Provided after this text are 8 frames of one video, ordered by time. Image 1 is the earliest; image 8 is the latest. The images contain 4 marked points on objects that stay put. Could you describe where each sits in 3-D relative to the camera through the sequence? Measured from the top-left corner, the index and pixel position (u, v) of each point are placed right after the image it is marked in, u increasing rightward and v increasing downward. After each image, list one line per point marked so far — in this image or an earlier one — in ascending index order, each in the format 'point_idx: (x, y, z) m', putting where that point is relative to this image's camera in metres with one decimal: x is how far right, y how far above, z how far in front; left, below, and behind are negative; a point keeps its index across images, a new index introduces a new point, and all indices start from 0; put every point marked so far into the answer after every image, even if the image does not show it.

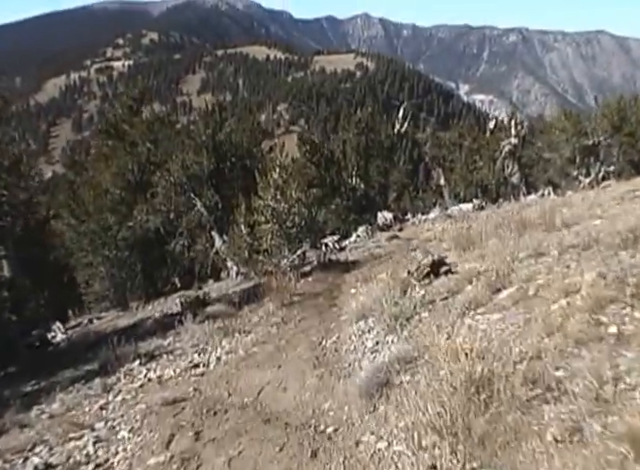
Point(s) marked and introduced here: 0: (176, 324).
0: (-4.5, -2.8, +19.3) m
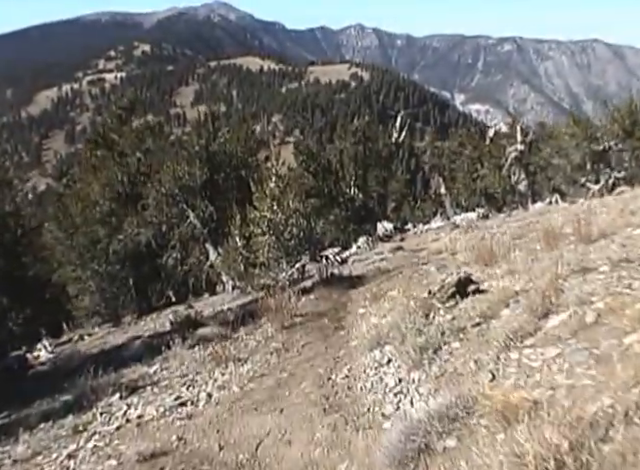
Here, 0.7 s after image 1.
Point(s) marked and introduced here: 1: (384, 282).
0: (-4.4, -3.2, +17.4) m
1: (+2.0, -1.4, +18.4) m
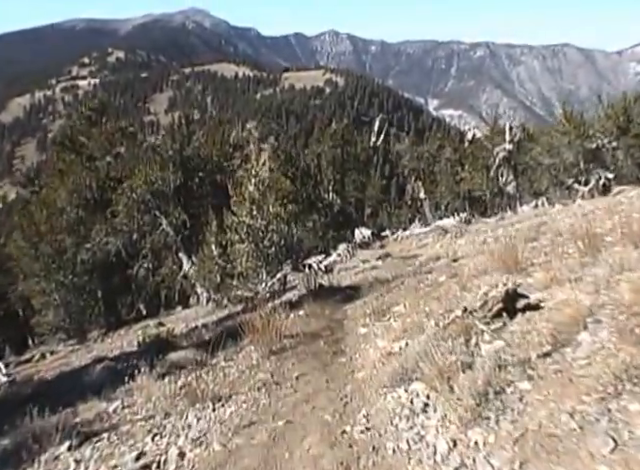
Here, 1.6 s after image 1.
0: (-4.6, -3.4, +14.7) m
1: (+1.8, -1.5, +16.0) m
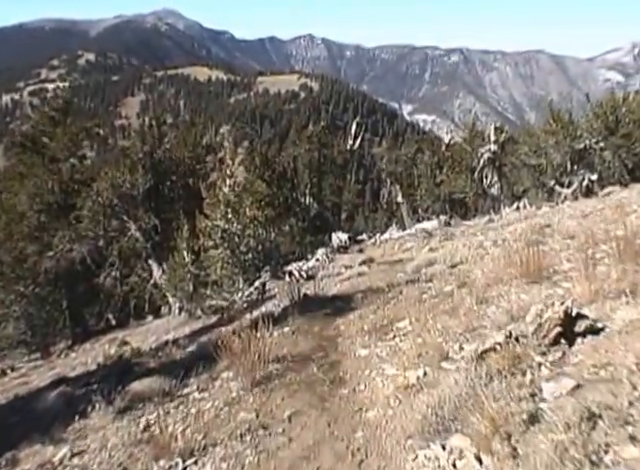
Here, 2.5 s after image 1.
0: (-4.8, -3.5, +12.4) m
1: (+1.5, -1.6, +14.0) m
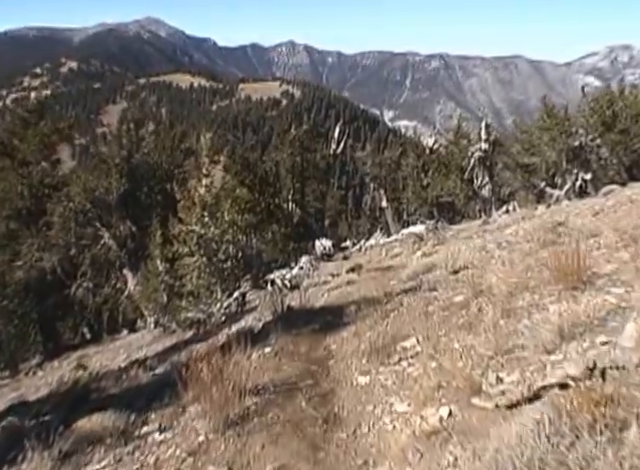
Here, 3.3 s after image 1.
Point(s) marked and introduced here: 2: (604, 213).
0: (-4.9, -3.6, +10.1) m
1: (+1.3, -1.6, +11.9) m
2: (+8.8, +0.8, +19.2) m
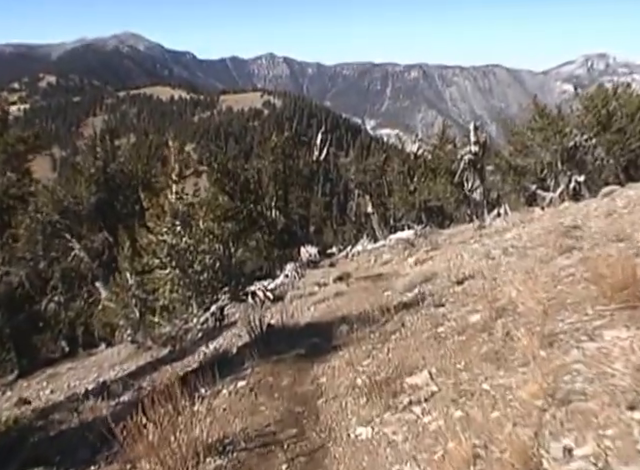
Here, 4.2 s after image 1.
0: (-5.1, -3.7, +7.7) m
1: (+1.0, -1.7, +9.7) m
2: (+8.4, +0.7, +17.2) m
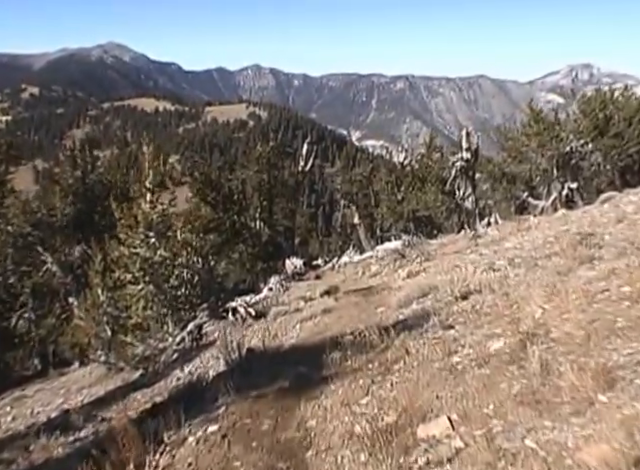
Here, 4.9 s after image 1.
0: (-5.2, -3.8, +5.8) m
1: (+0.9, -1.9, +7.9) m
2: (+8.0, +0.4, +15.7) m
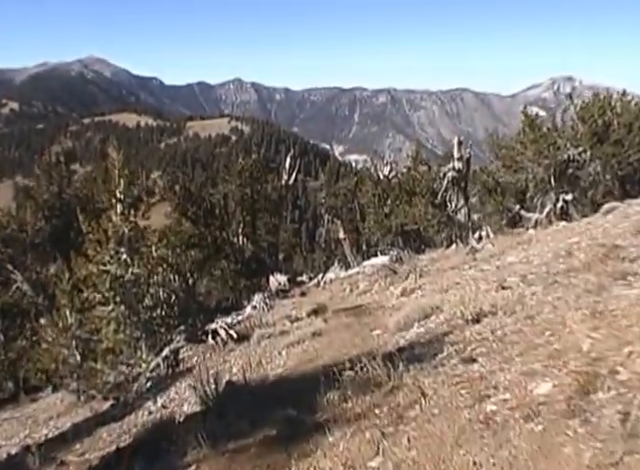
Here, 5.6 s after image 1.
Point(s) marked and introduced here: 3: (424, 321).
0: (-5.1, -4.0, +3.9) m
1: (+0.9, -2.0, +6.2) m
2: (+7.8, +0.2, +14.2) m
3: (+2.3, -1.8, +13.1) m
